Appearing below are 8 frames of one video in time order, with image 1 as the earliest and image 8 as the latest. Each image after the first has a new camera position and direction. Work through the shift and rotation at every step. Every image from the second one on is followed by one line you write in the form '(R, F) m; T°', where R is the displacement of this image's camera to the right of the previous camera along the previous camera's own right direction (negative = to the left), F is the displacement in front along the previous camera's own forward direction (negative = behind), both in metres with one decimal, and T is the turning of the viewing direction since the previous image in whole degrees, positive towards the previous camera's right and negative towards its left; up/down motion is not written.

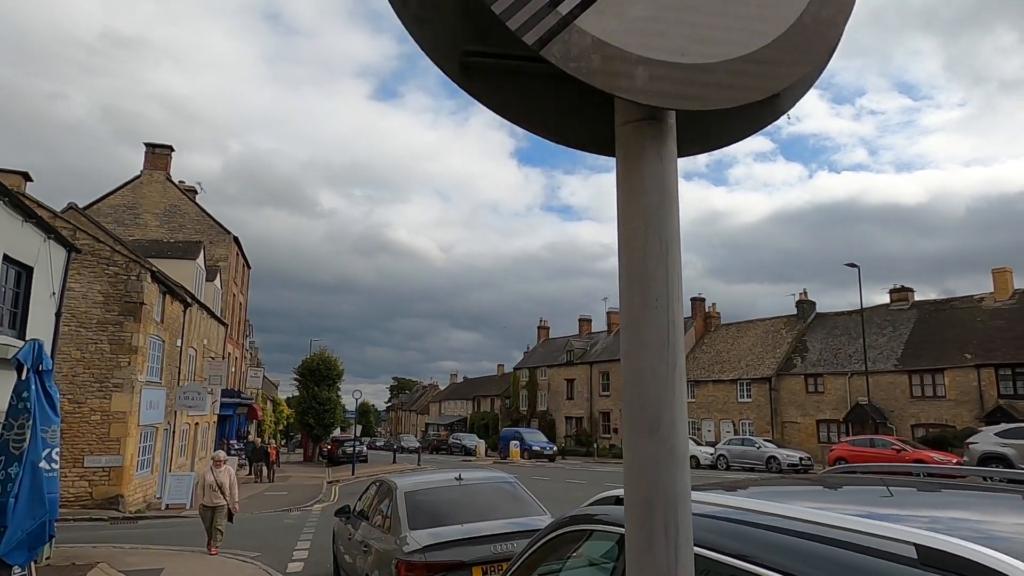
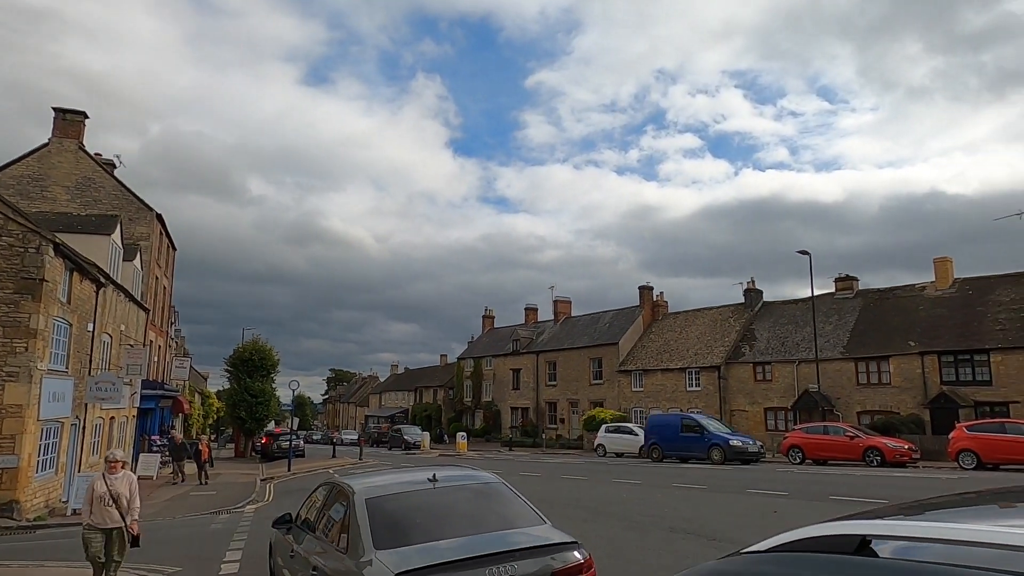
(-0.4, +1.5) m; +5°
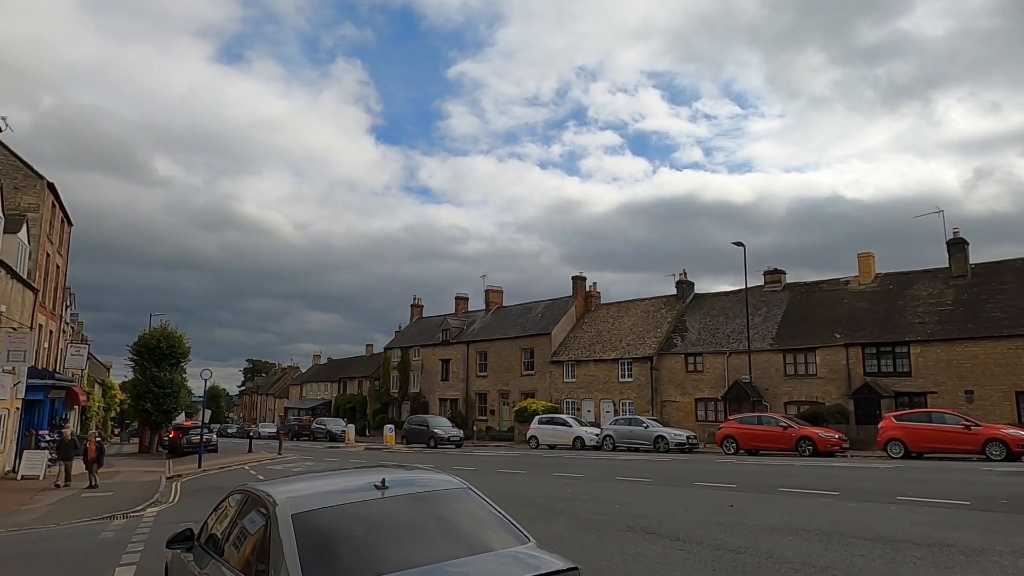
(-0.3, +1.3) m; +6°
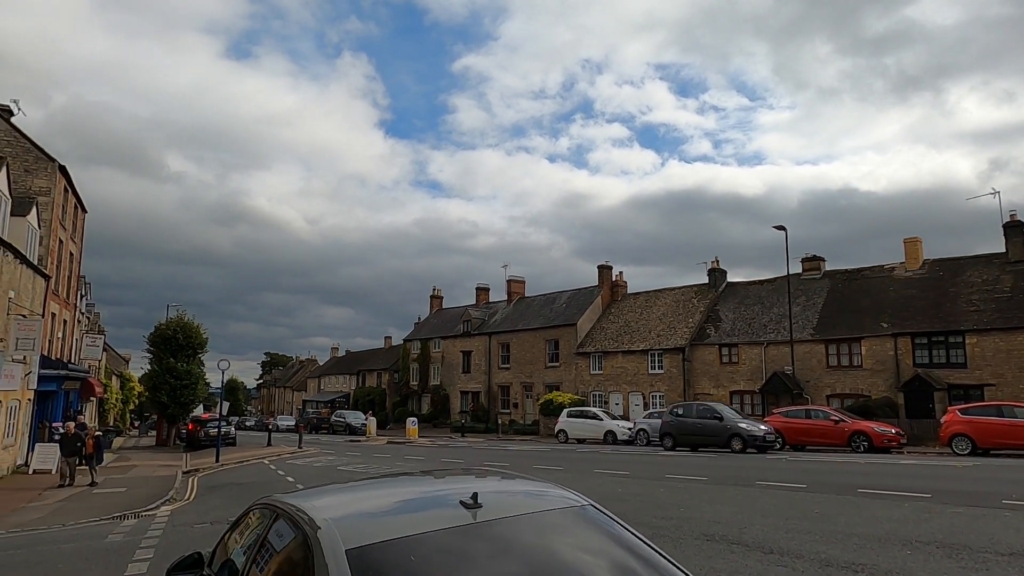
(-0.6, +1.5) m; -1°
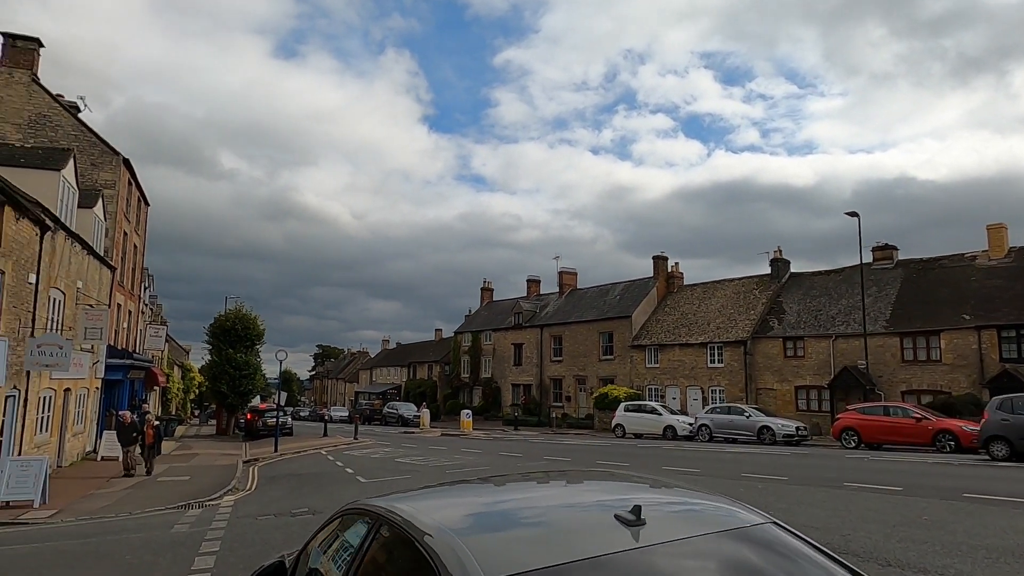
(-0.4, +0.6) m; -4°
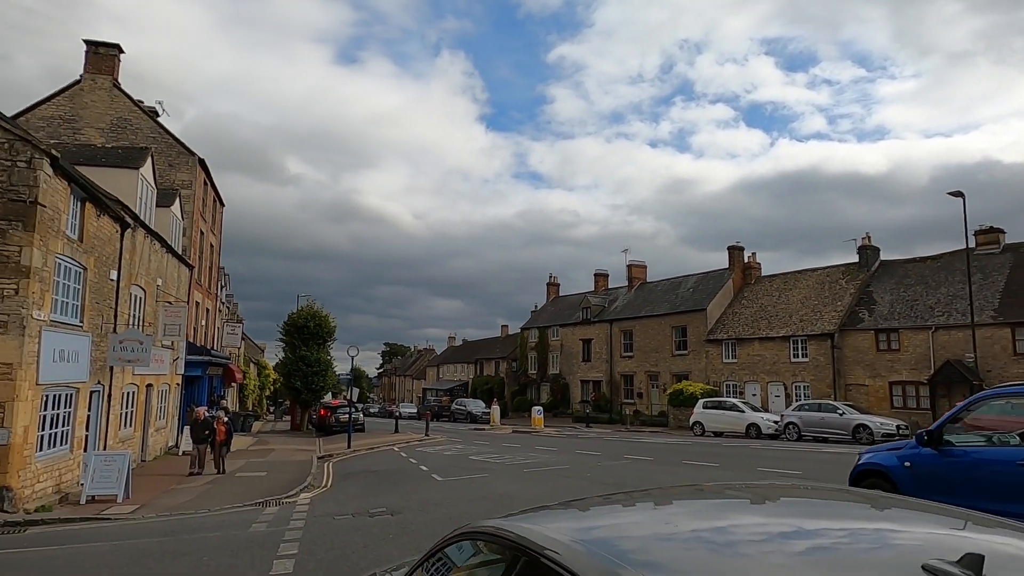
(-0.4, +0.8) m; -5°
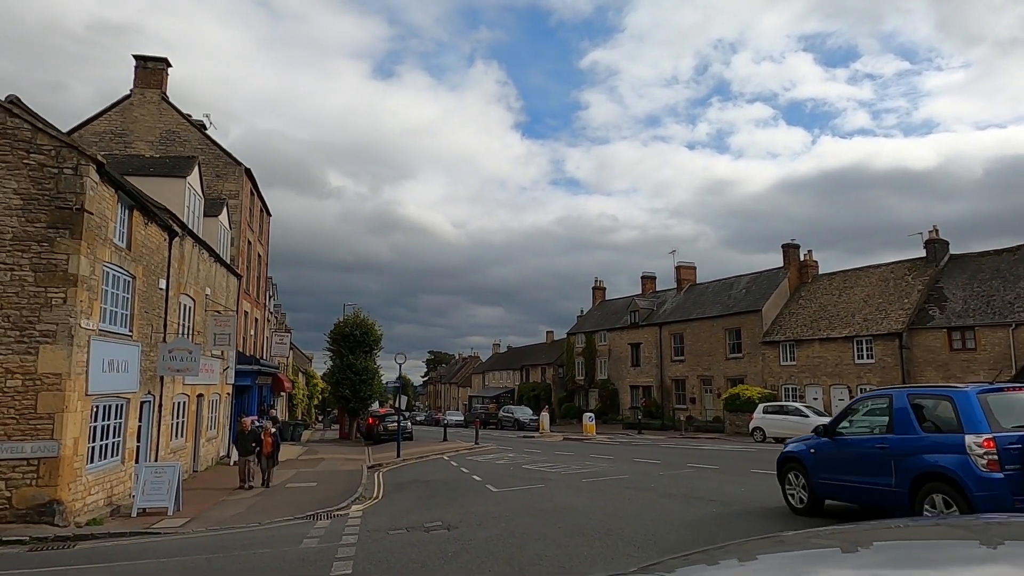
(-0.3, +0.7) m; -4°
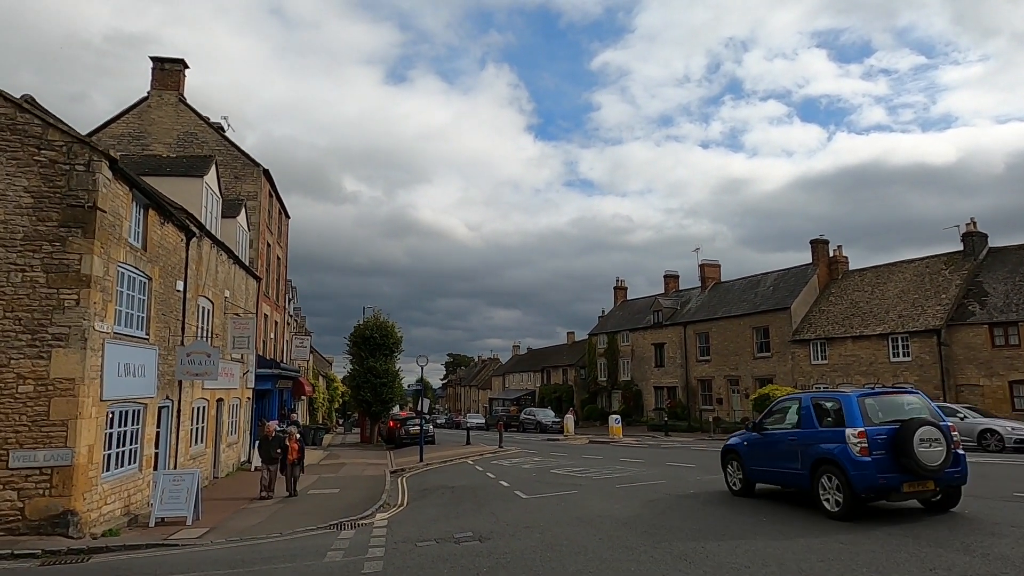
(-0.2, +0.7) m; -2°
